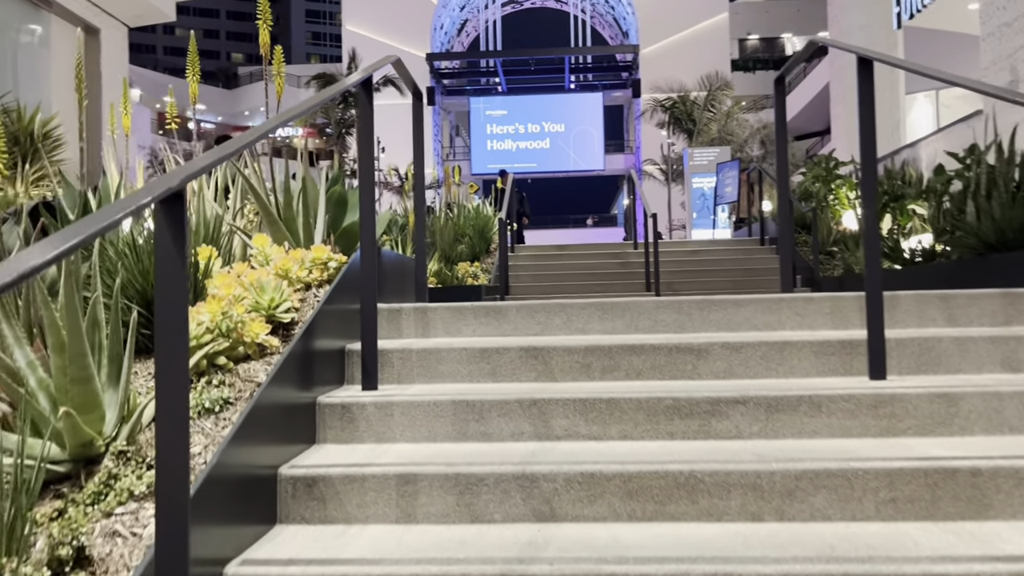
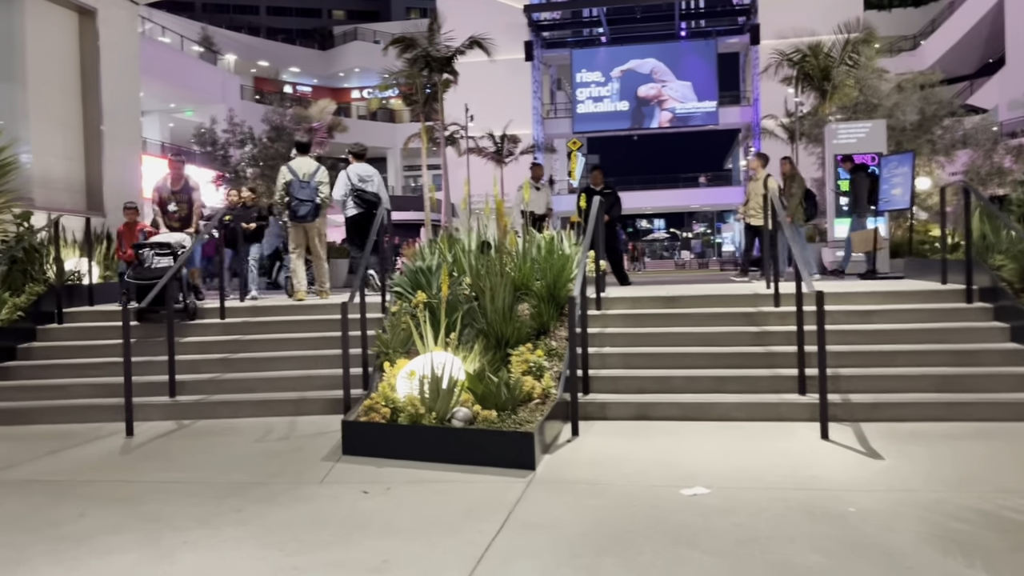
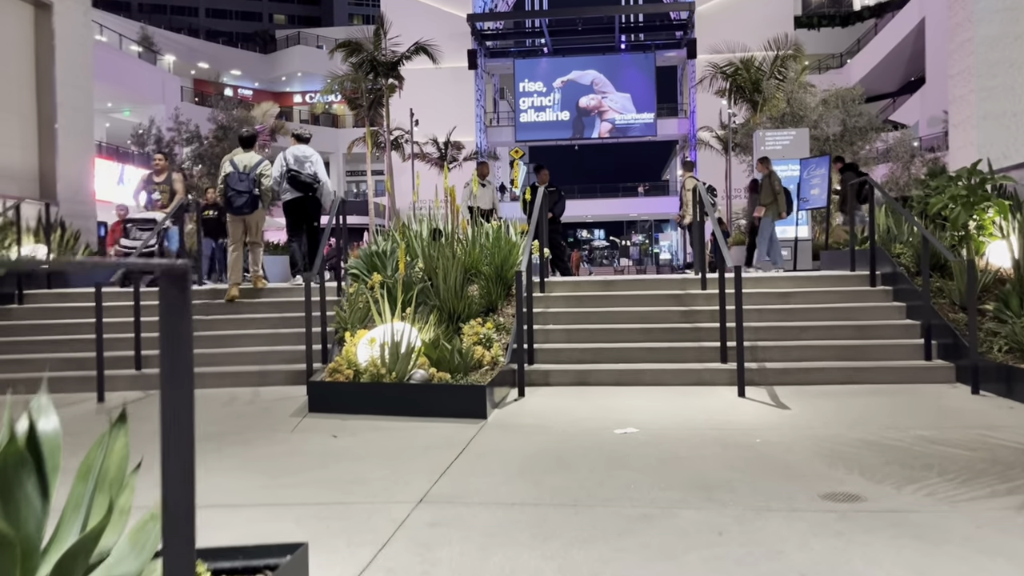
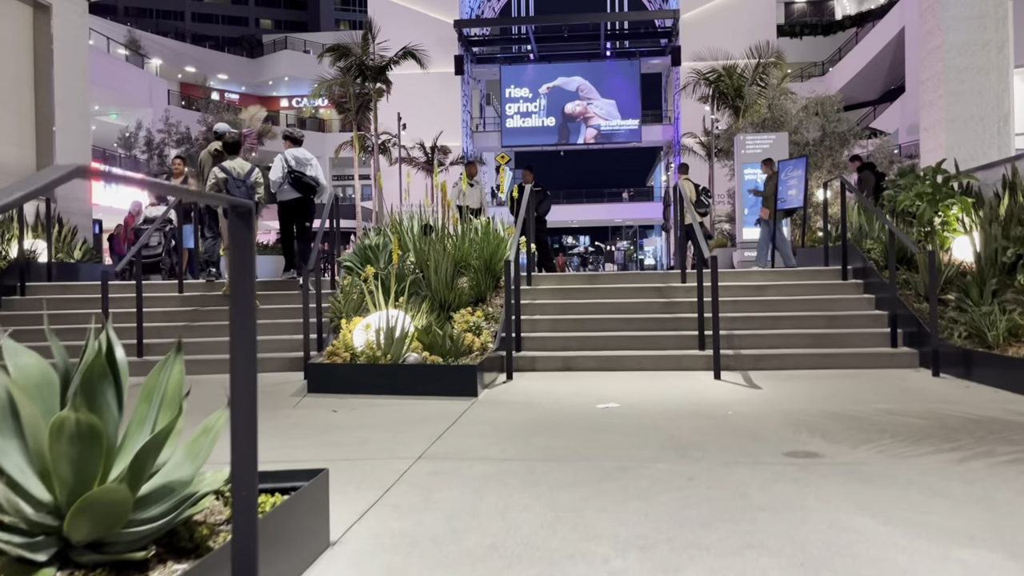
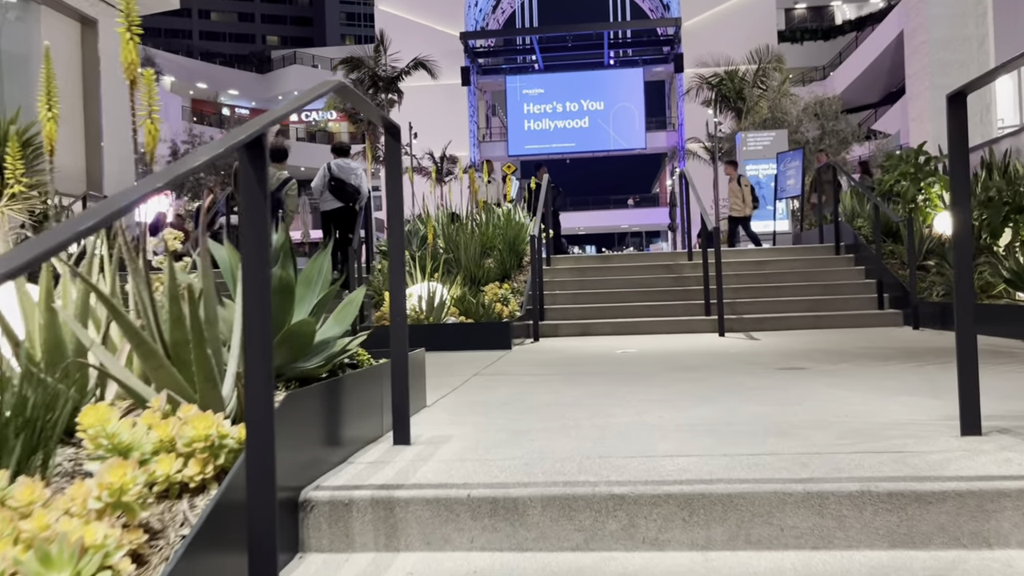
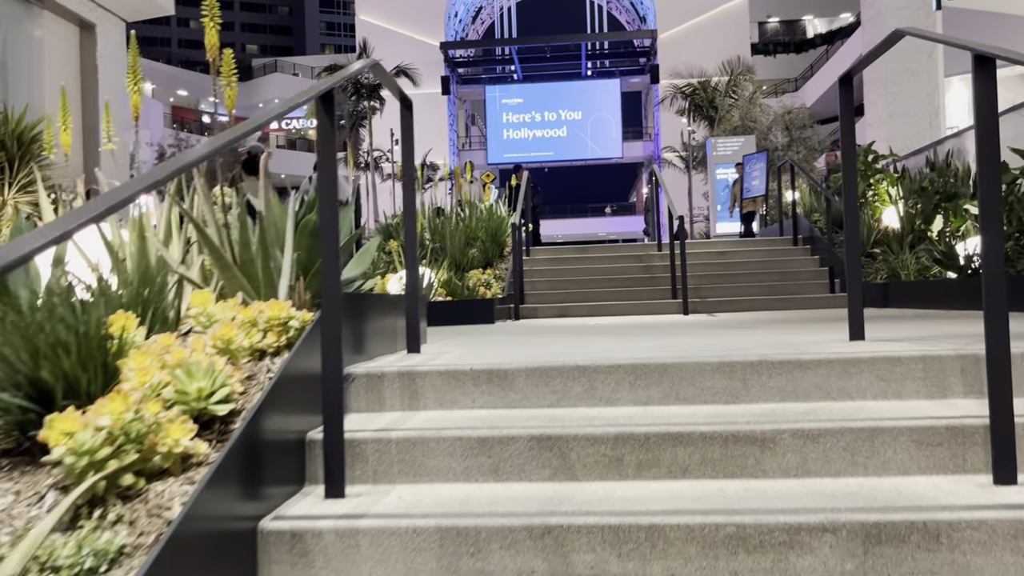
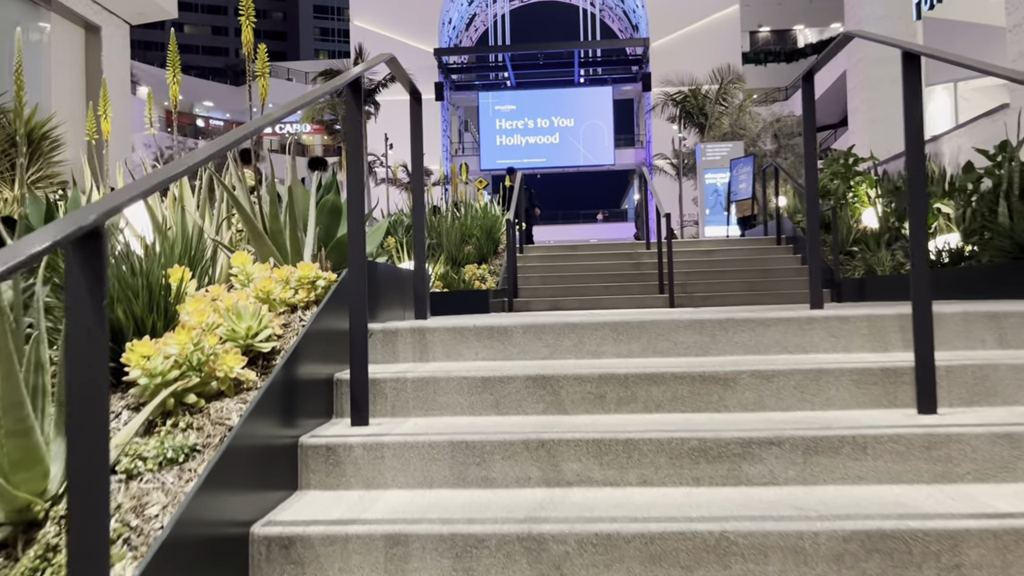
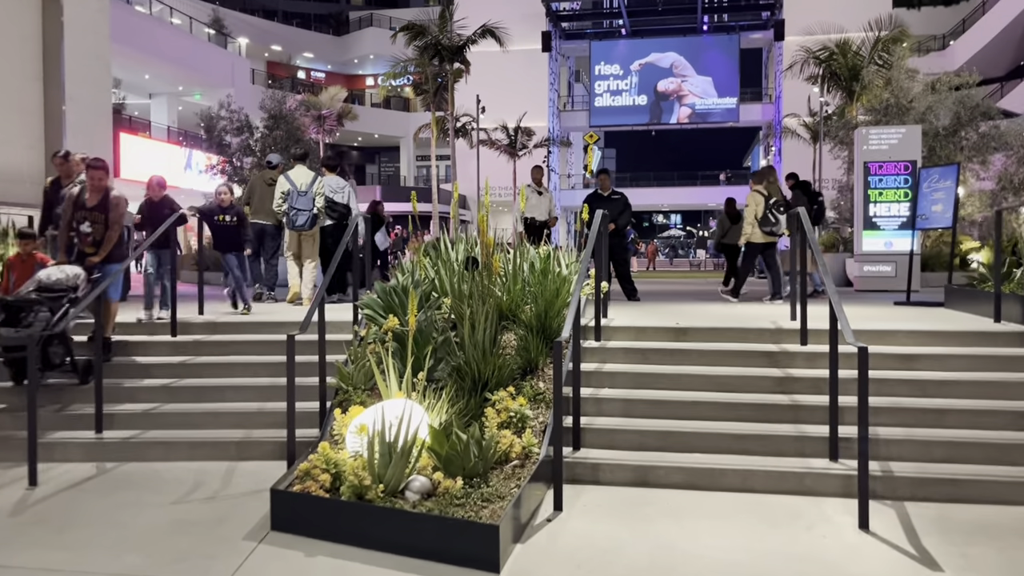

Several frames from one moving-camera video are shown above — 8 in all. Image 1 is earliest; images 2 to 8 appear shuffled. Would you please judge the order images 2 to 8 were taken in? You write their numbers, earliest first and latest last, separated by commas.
7, 6, 5, 4, 3, 2, 8
